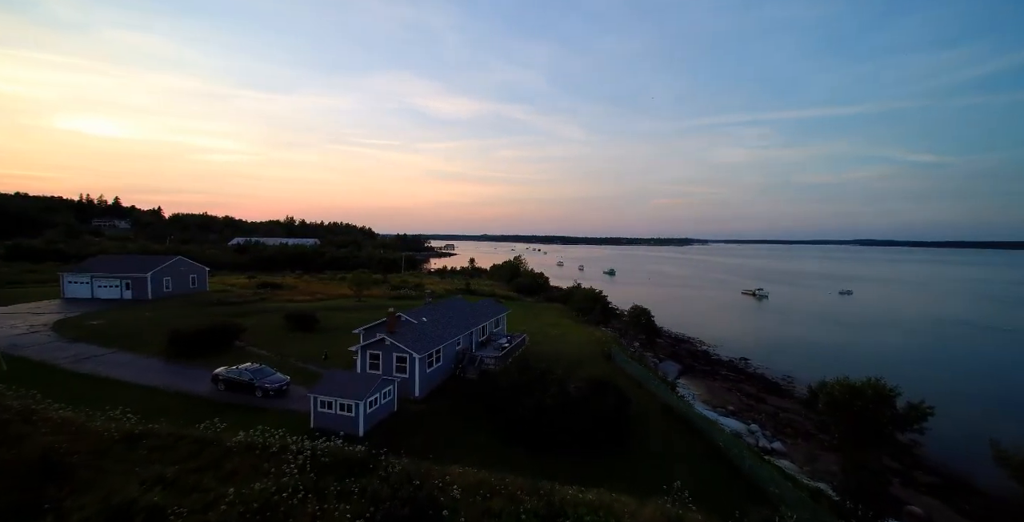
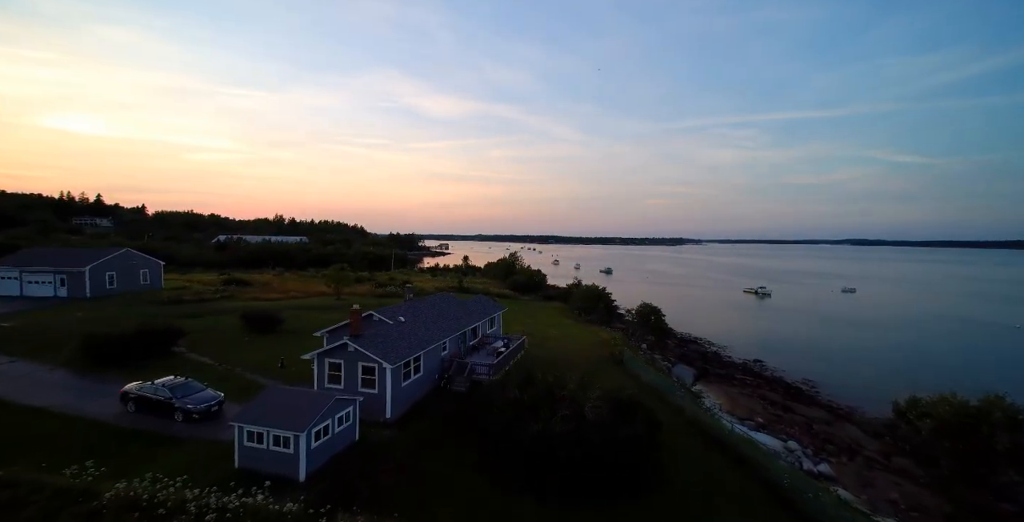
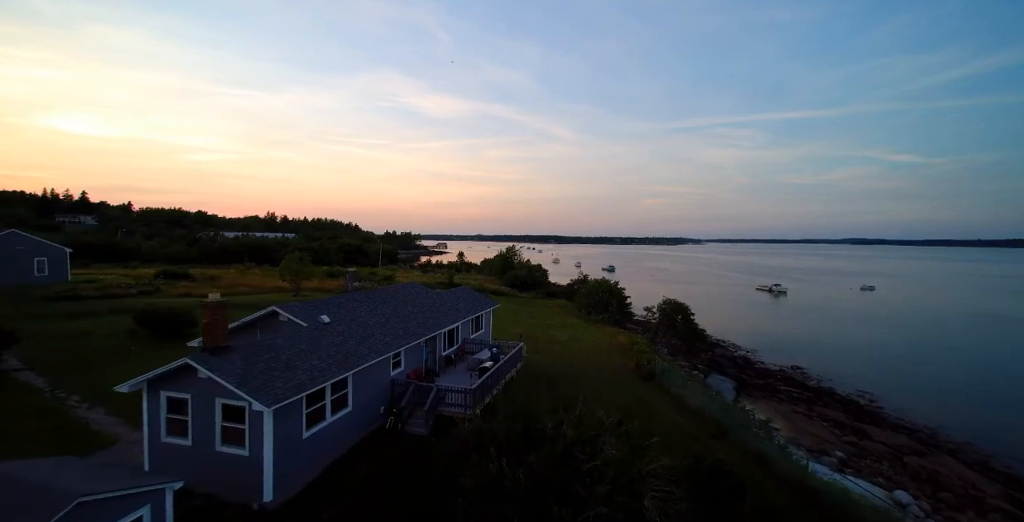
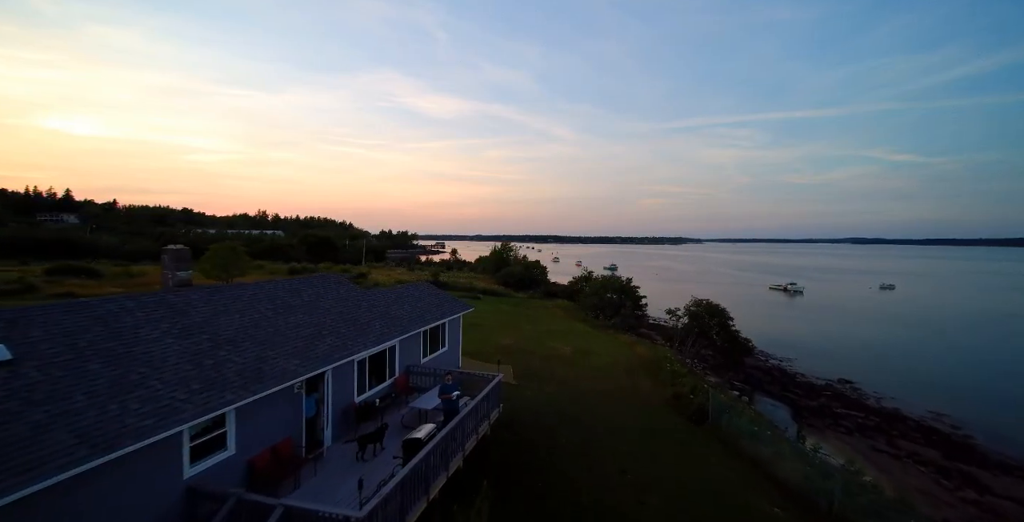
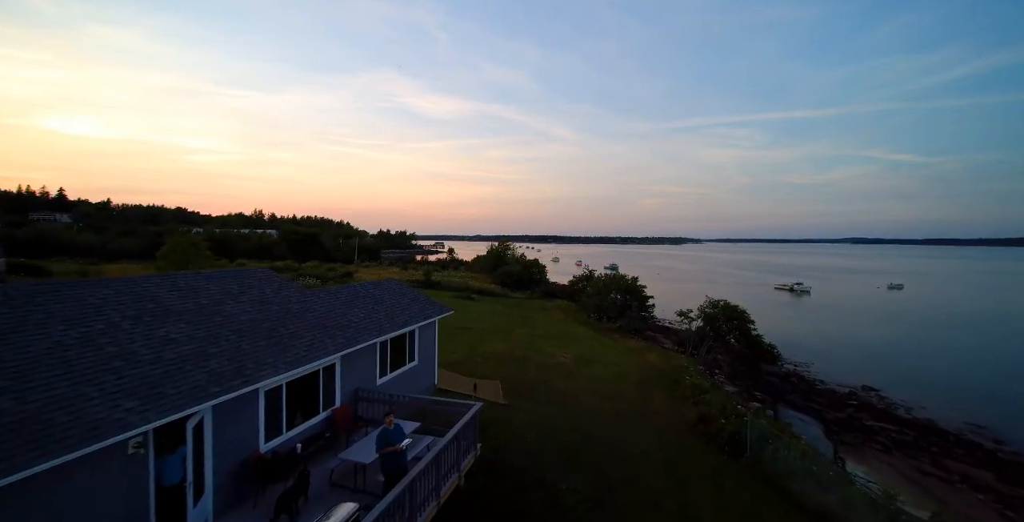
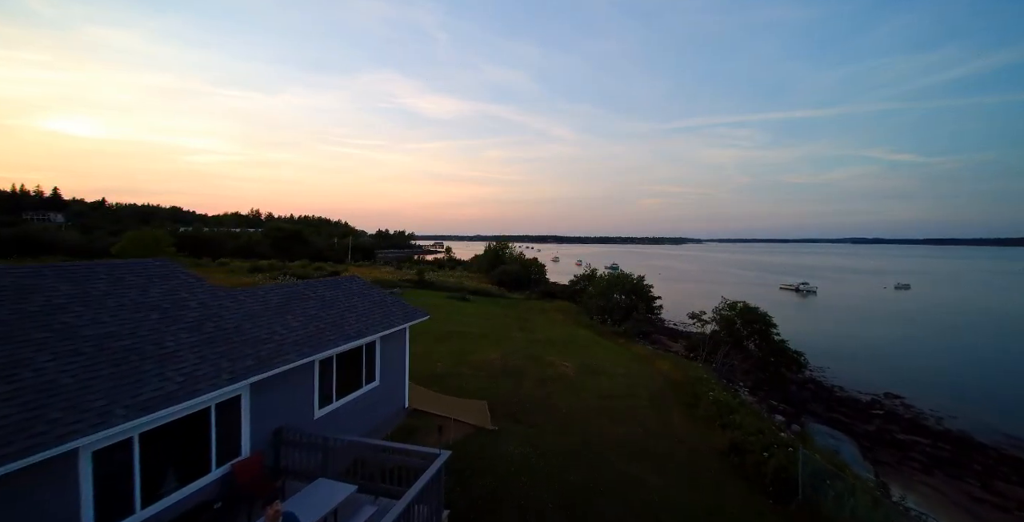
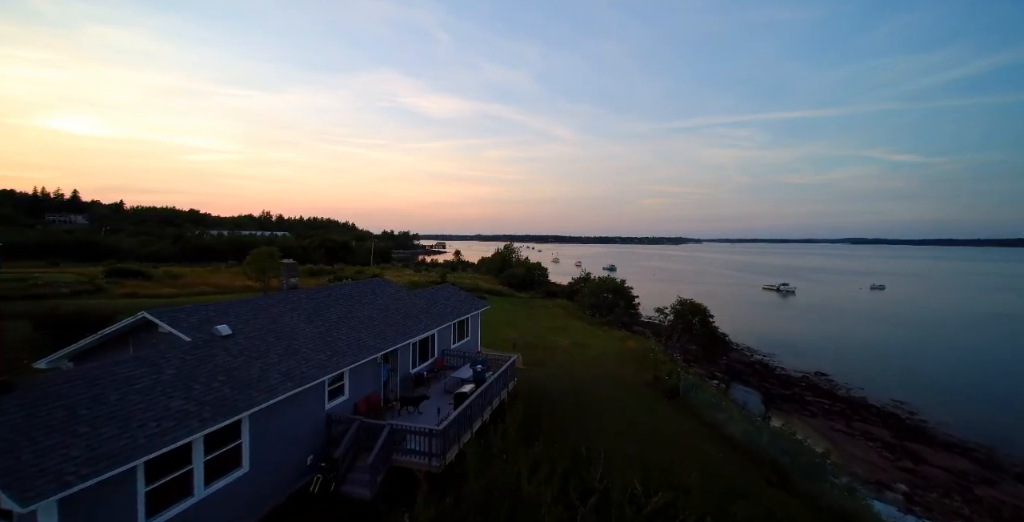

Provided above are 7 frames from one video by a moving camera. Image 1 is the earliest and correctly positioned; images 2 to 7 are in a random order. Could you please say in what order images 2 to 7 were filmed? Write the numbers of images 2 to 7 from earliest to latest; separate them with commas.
2, 3, 7, 4, 5, 6
